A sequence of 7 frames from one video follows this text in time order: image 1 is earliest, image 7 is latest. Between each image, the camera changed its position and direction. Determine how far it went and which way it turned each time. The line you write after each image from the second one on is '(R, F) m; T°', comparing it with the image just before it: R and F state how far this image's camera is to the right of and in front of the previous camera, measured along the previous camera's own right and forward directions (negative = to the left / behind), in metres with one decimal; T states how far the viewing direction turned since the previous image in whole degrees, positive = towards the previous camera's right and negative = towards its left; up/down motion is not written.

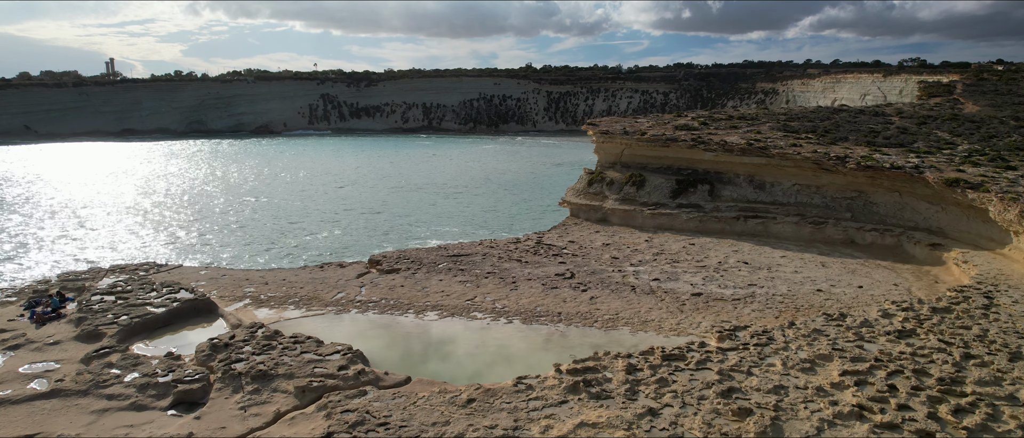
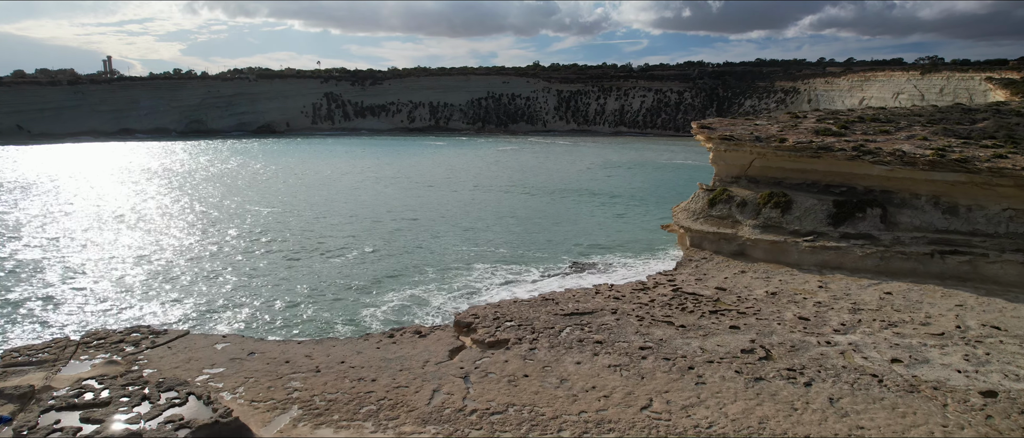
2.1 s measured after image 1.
(-1.9, +3.7) m; 0°
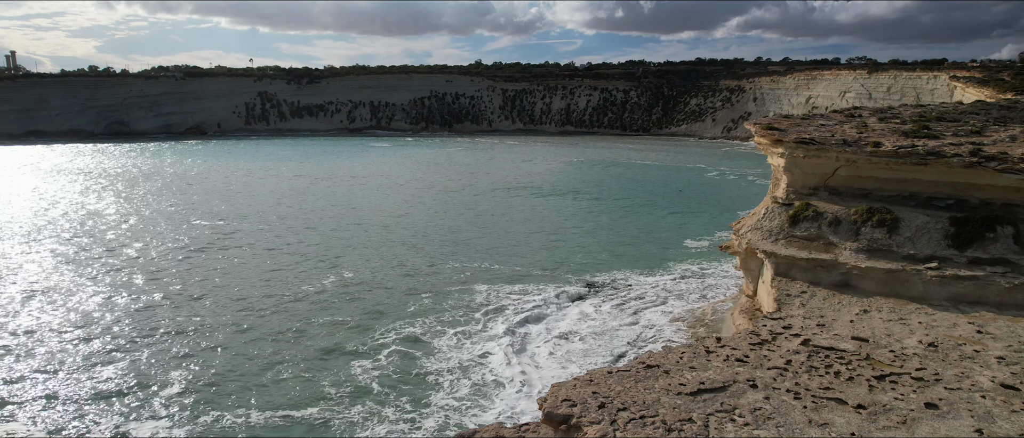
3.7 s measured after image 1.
(-1.5, +2.8) m; +5°
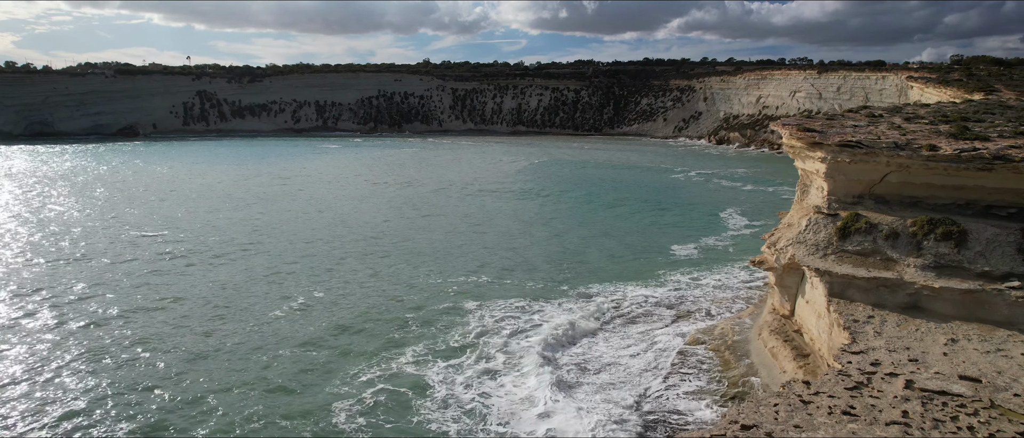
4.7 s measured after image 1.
(-0.9, +1.6) m; +4°
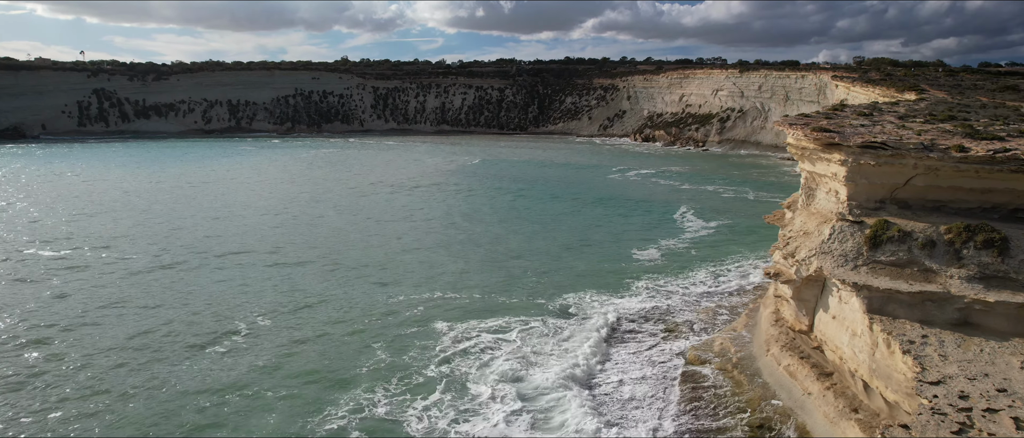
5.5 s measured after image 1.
(-1.0, +1.4) m; +7°
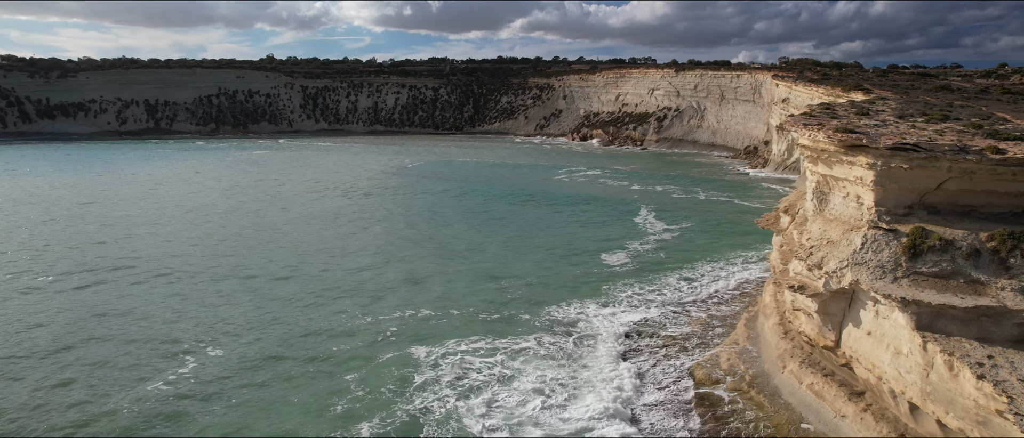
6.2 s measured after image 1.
(-0.9, +1.2) m; +6°
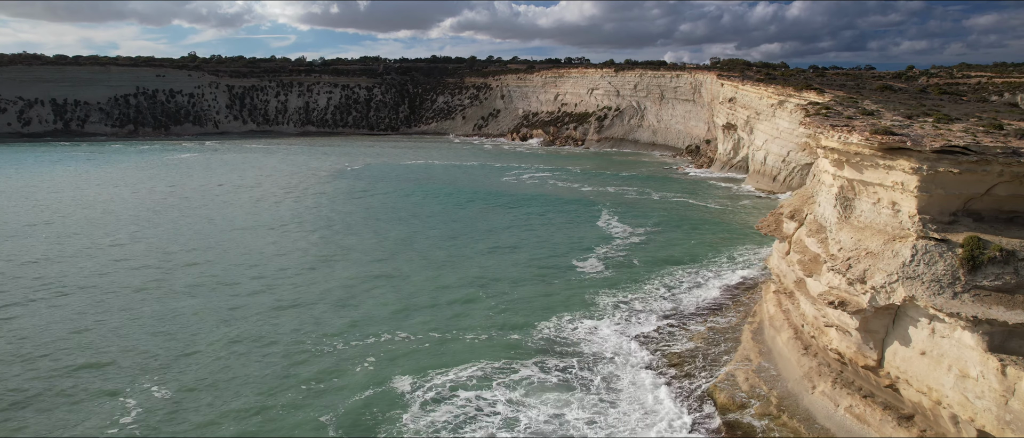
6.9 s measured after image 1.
(-1.0, +1.2) m; +6°
